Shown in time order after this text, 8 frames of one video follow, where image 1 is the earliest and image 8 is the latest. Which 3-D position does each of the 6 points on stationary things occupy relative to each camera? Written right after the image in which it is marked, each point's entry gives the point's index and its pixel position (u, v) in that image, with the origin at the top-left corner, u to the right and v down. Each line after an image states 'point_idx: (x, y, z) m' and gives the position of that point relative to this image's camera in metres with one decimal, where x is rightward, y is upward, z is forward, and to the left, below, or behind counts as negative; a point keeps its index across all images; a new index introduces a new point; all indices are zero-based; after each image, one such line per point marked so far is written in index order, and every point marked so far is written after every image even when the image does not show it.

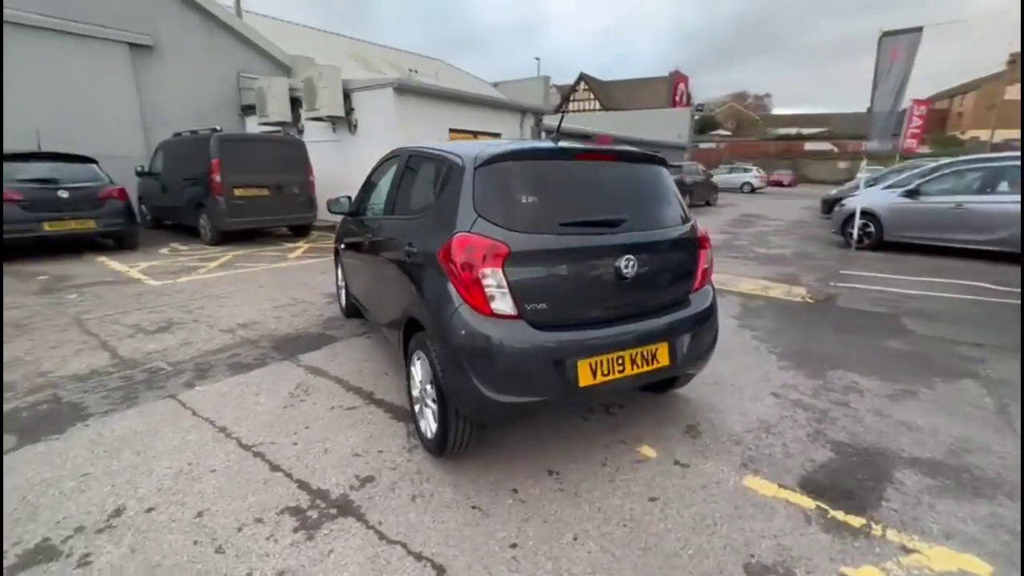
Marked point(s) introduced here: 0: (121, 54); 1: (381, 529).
0: (-9.4, +5.7, +11.2) m
1: (-0.6, -1.0, +2.0) m
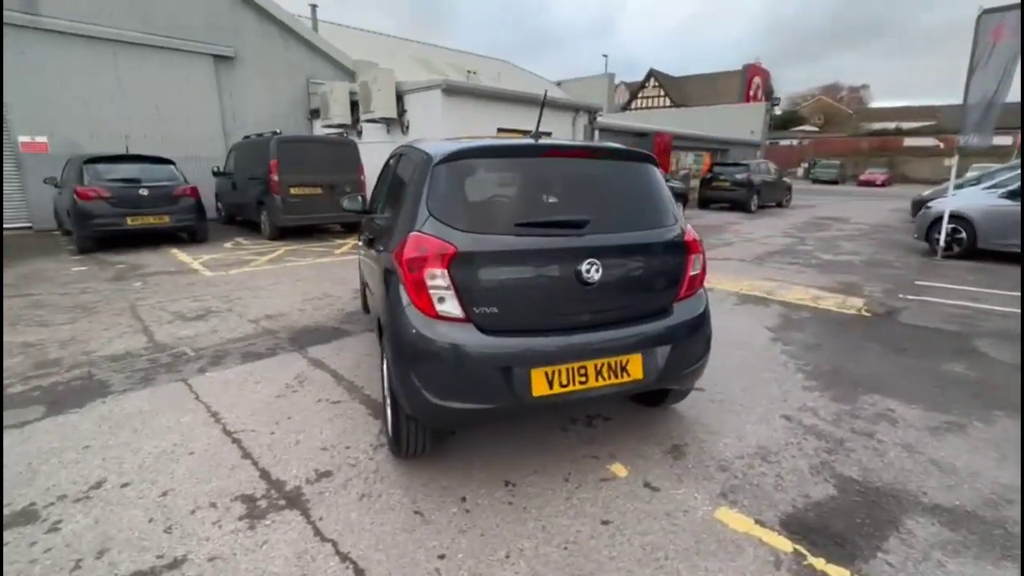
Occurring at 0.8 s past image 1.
0: (-8.1, +6.0, +12.3) m
1: (-0.9, -1.0, +2.0) m
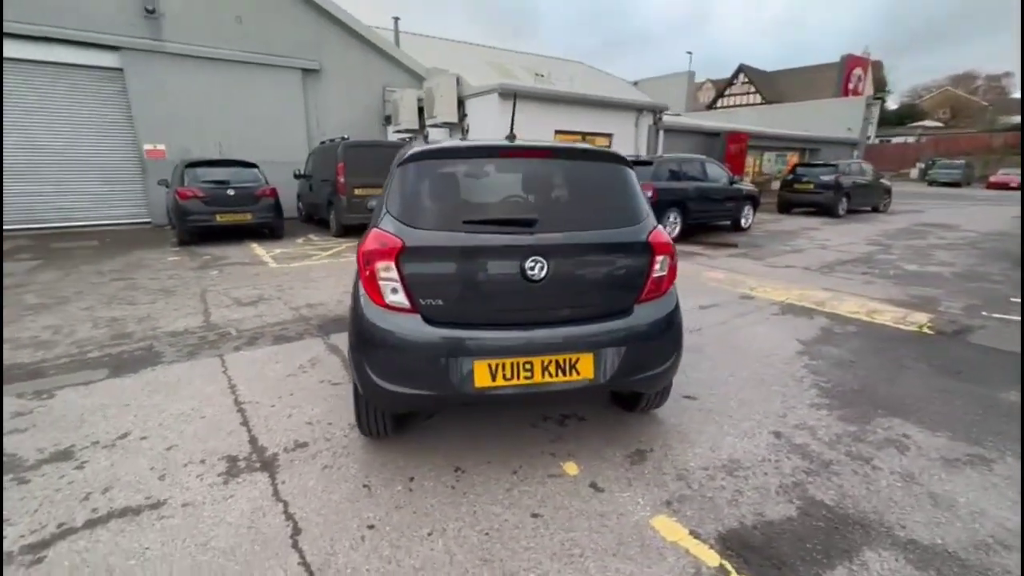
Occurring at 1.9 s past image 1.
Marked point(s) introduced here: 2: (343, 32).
0: (-6.3, +6.2, +13.6) m
1: (-1.1, -1.0, +2.3) m
2: (-5.2, +7.8, +14.1) m
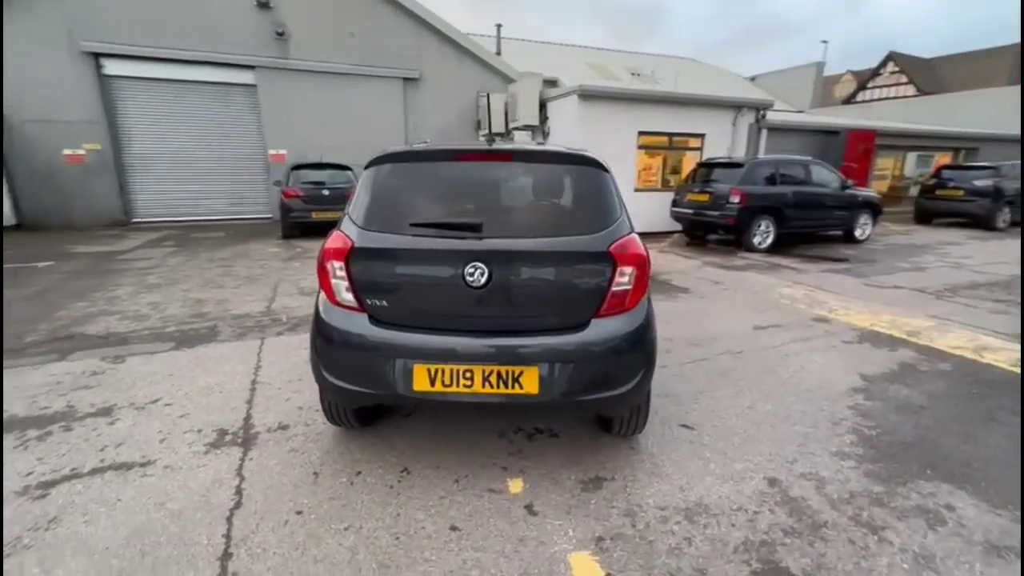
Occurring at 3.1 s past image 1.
0: (-3.6, +6.4, +14.7) m
1: (-1.4, -0.9, +2.5) m
2: (-2.3, +7.9, +14.9) m
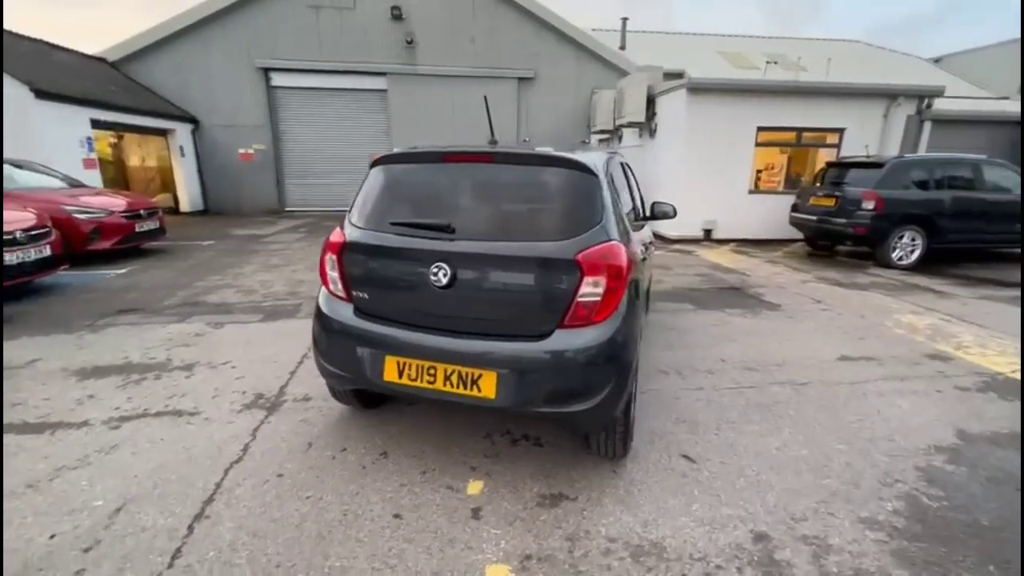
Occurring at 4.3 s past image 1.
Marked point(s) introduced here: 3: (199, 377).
0: (0.0, +6.6, +15.1) m
1: (-1.5, -0.8, +2.9) m
2: (+1.5, +8.0, +15.0) m
3: (-2.3, -0.7, +3.5) m
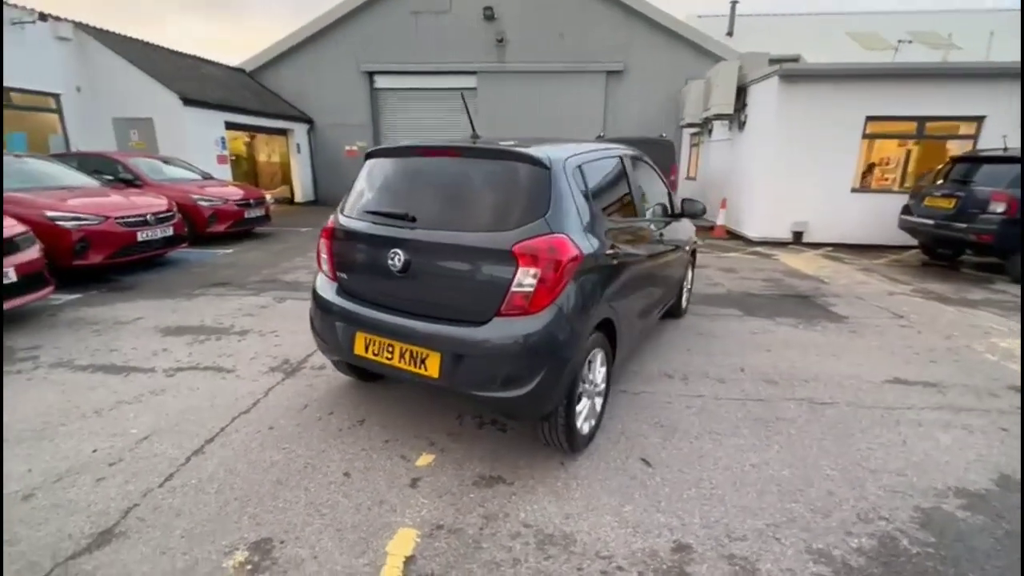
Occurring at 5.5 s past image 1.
0: (+2.8, +6.7, +14.8) m
1: (-1.7, -0.7, +3.3) m
2: (+4.3, +8.0, +14.4) m
3: (-2.3, -0.5, +4.1) m
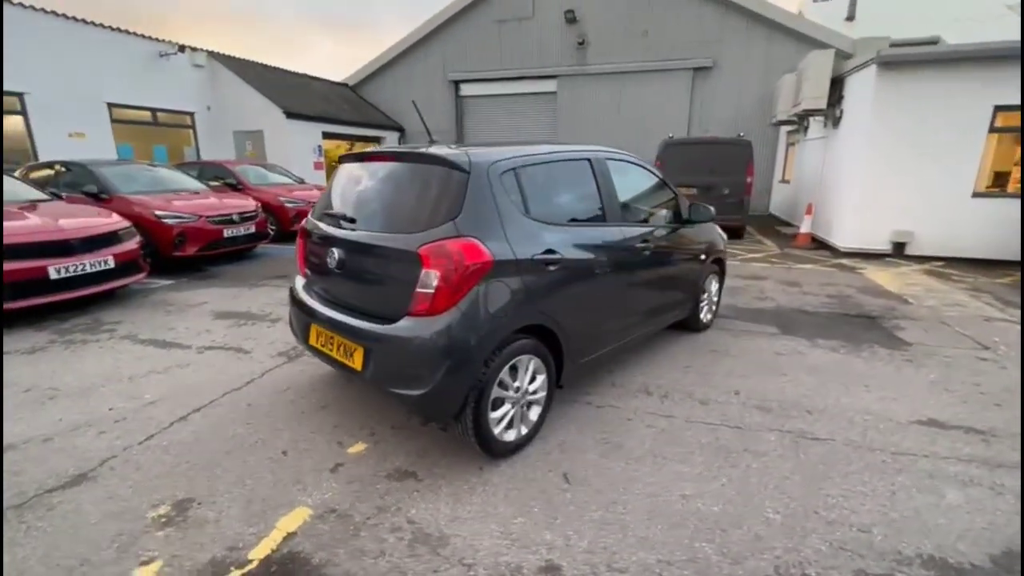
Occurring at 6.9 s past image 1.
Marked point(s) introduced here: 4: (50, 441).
0: (+5.2, +6.4, +14.1) m
1: (-1.9, -0.6, +3.7) m
2: (+6.6, +7.6, +13.3) m
3: (-2.3, -0.4, +4.6) m
4: (-2.7, -0.9, +2.7) m
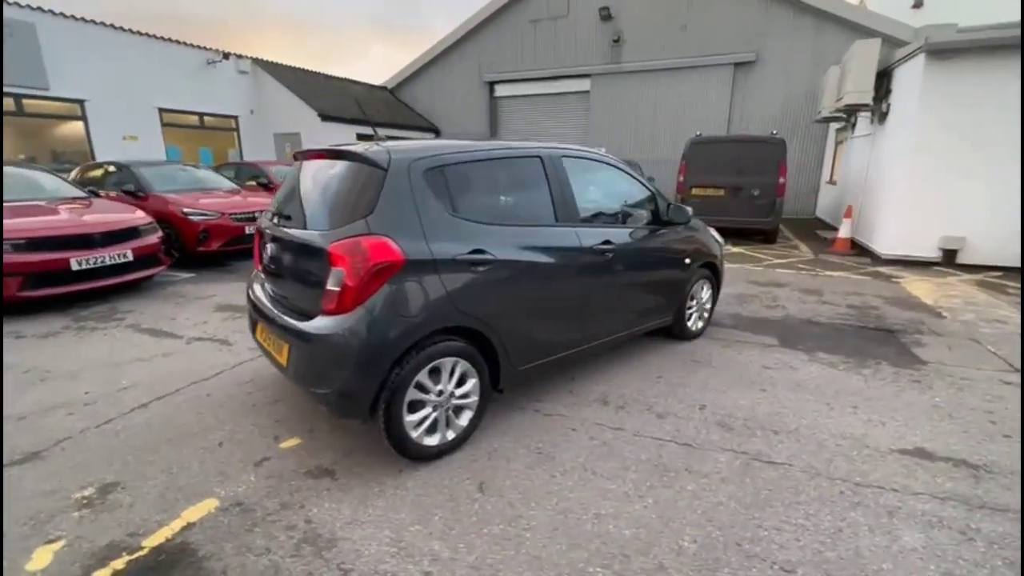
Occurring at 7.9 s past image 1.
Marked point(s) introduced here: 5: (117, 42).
0: (+6.1, +6.2, +13.4) m
1: (-2.2, -0.6, +3.8) m
2: (+7.5, +7.4, +12.5) m
3: (-2.5, -0.4, +4.7) m
4: (-3.1, -0.8, +2.9) m
5: (-8.4, +5.3, +10.1) m
